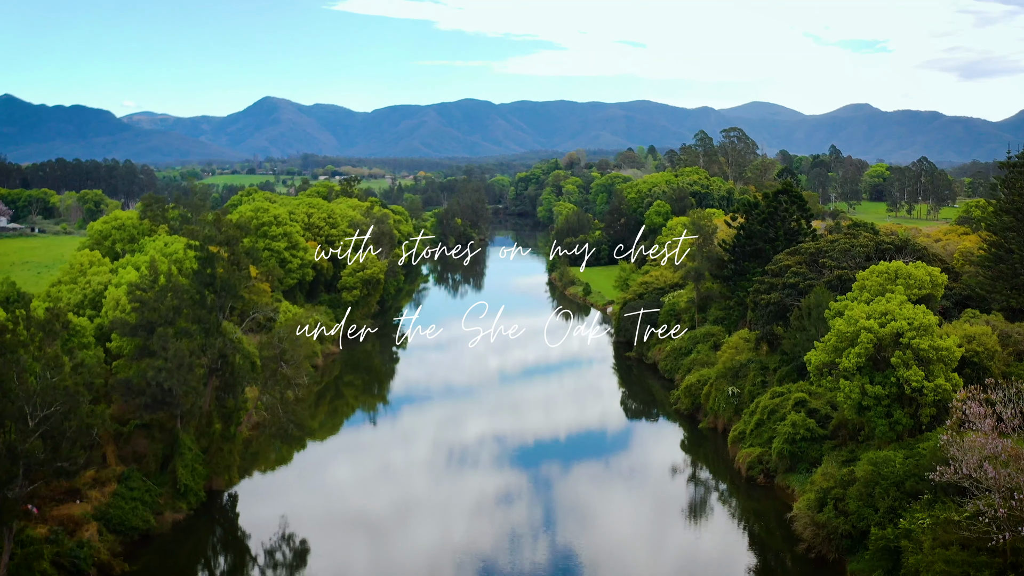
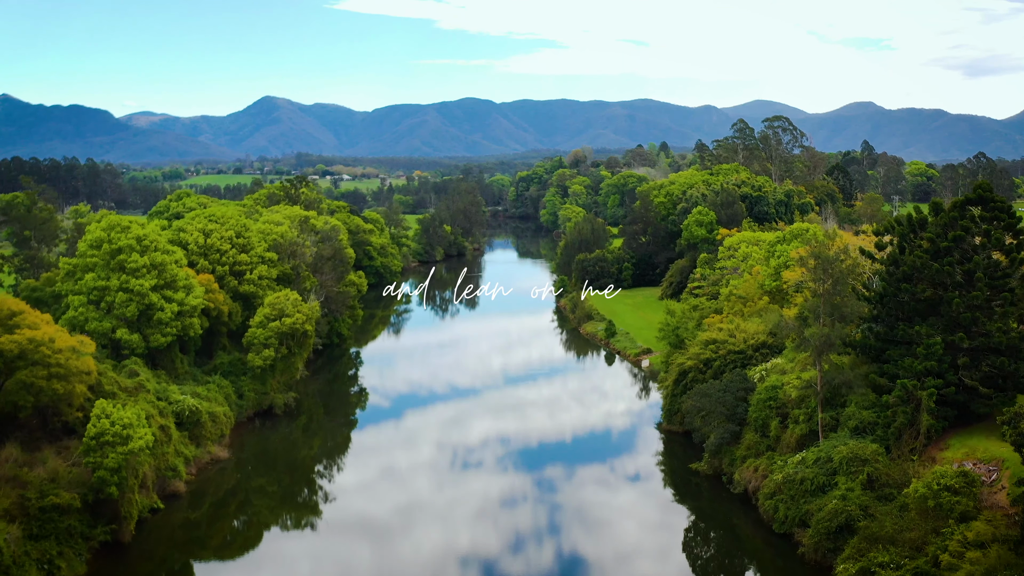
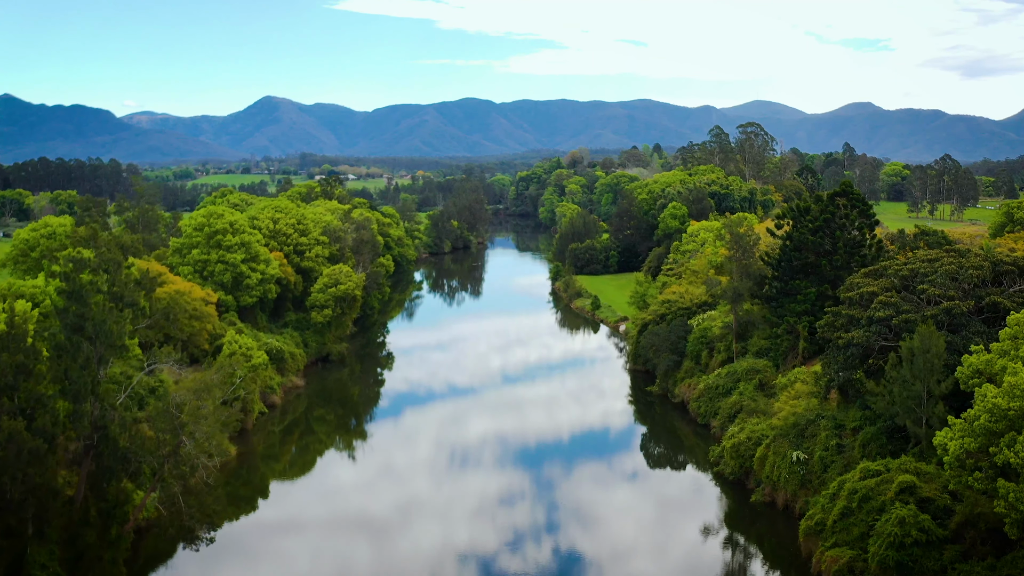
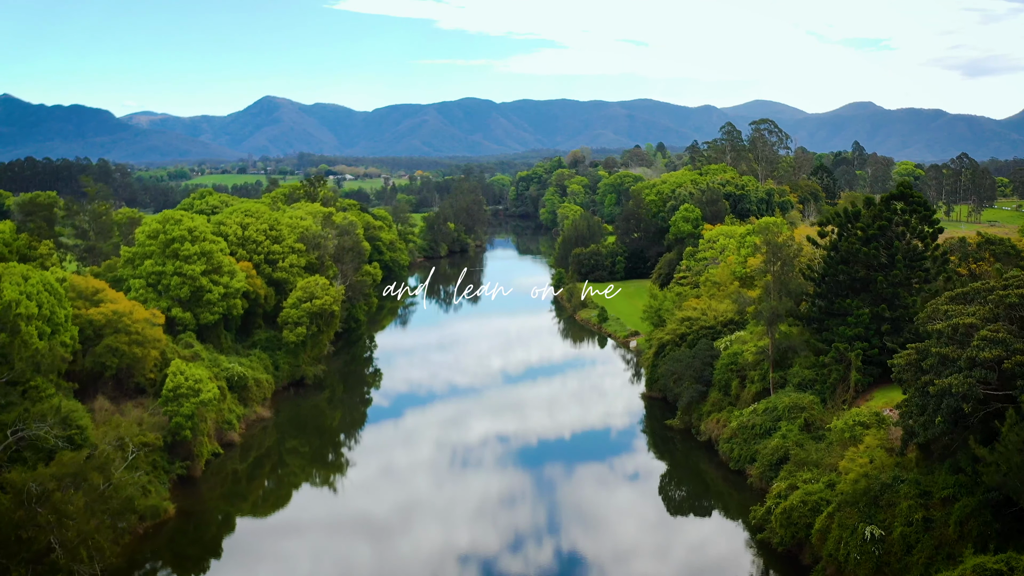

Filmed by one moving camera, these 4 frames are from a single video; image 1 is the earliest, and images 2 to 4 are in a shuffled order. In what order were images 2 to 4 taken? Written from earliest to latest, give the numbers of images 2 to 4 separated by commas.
3, 4, 2
